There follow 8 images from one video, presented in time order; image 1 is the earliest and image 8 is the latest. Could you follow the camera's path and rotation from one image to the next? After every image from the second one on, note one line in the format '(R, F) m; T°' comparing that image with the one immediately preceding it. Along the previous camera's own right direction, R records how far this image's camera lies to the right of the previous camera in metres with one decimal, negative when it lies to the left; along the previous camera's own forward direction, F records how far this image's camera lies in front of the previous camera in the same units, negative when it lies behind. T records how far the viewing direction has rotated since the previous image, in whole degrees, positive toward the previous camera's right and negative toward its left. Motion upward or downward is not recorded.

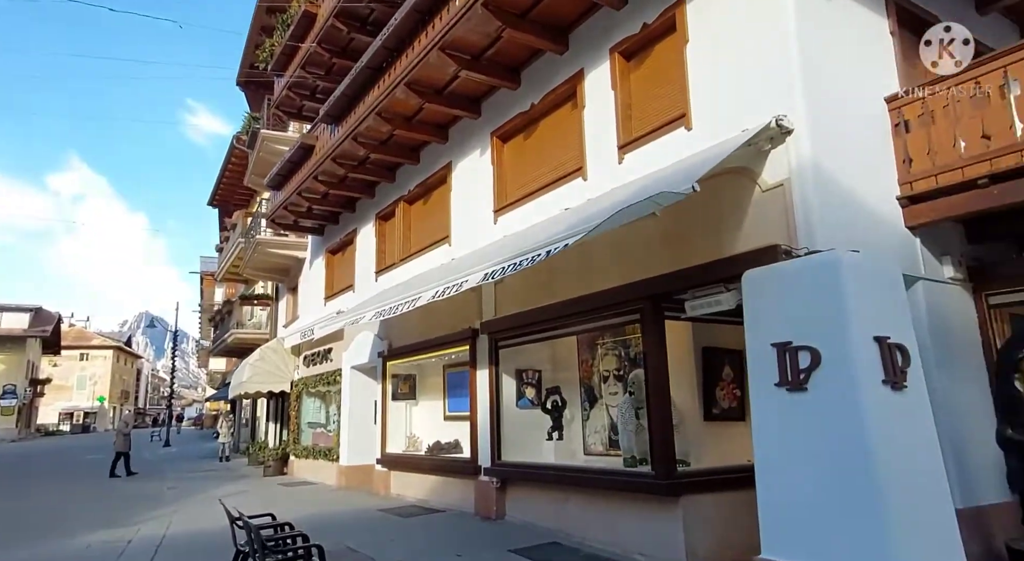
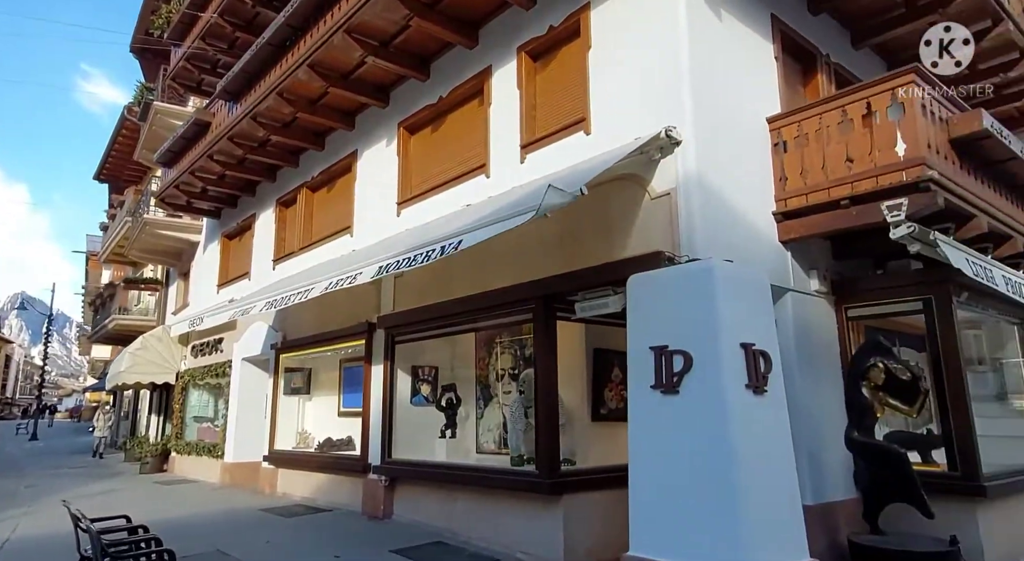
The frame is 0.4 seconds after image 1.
(+0.2, 0.0) m; +7°
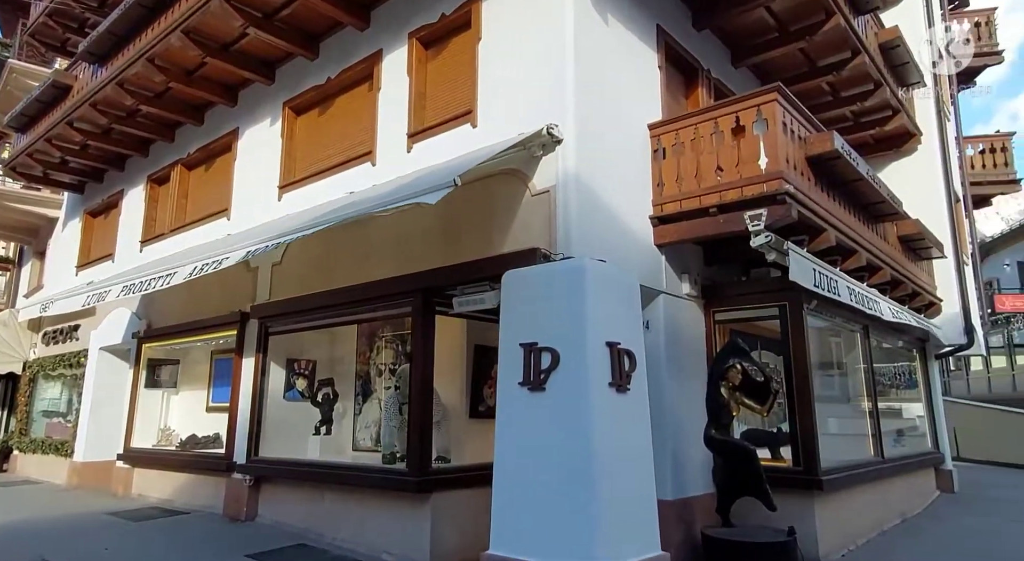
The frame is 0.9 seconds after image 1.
(+0.2, +0.1) m; +8°
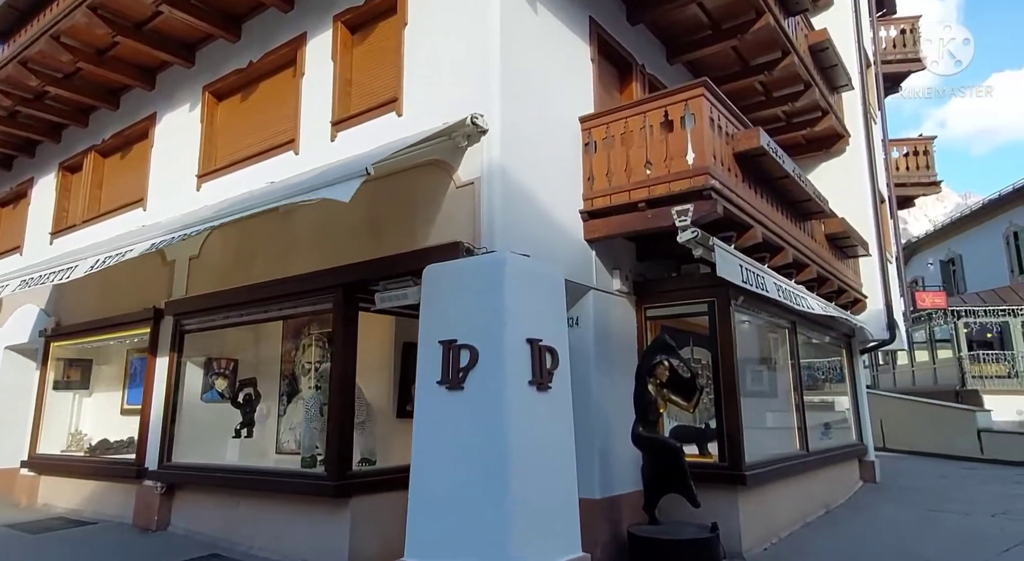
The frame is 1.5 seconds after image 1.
(+0.2, +0.2) m; +4°
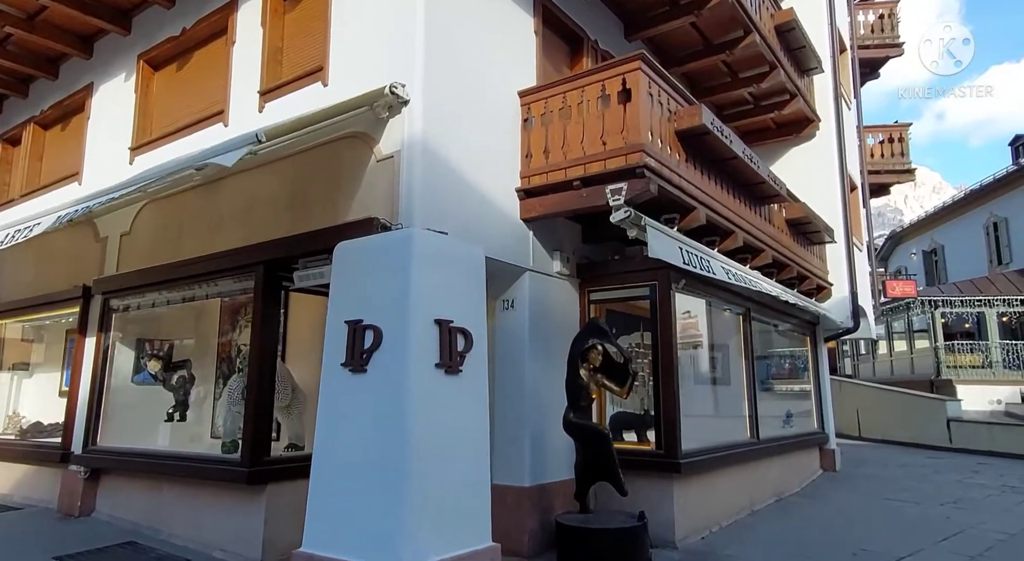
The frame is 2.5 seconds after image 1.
(+0.6, +0.3) m; +1°
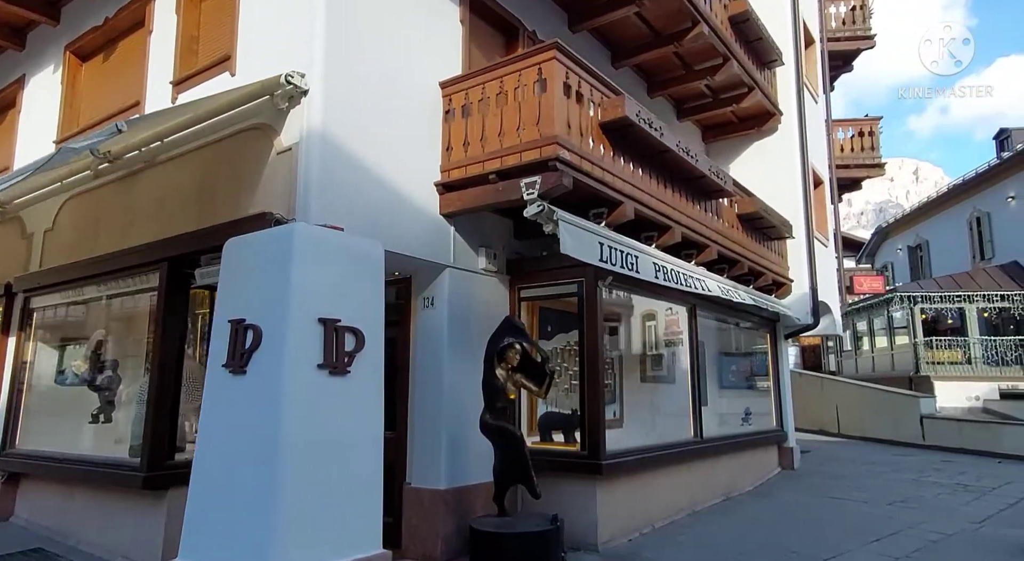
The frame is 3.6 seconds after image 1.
(+0.8, +0.2) m; 0°
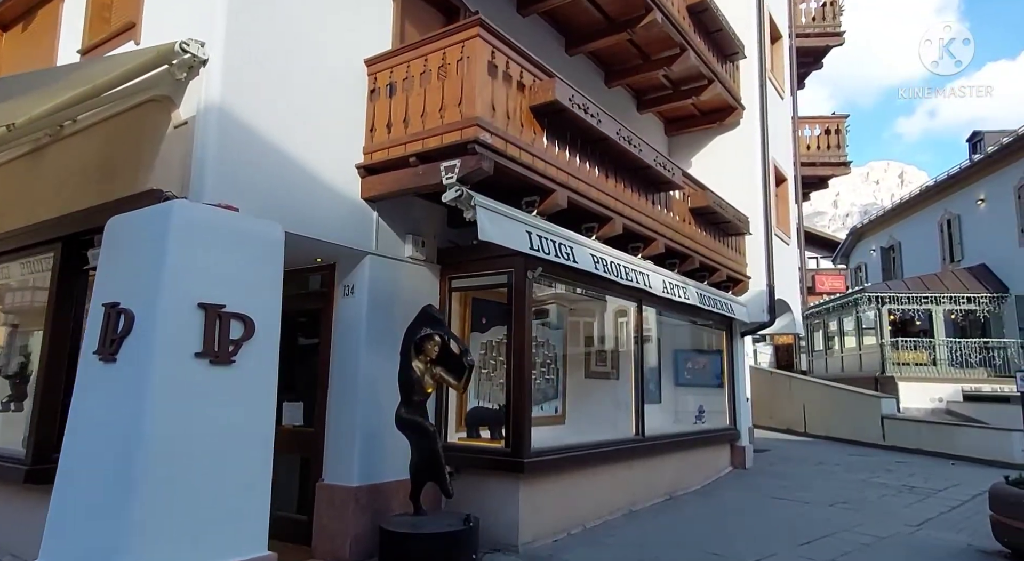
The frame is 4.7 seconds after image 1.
(+0.6, +0.3) m; +1°
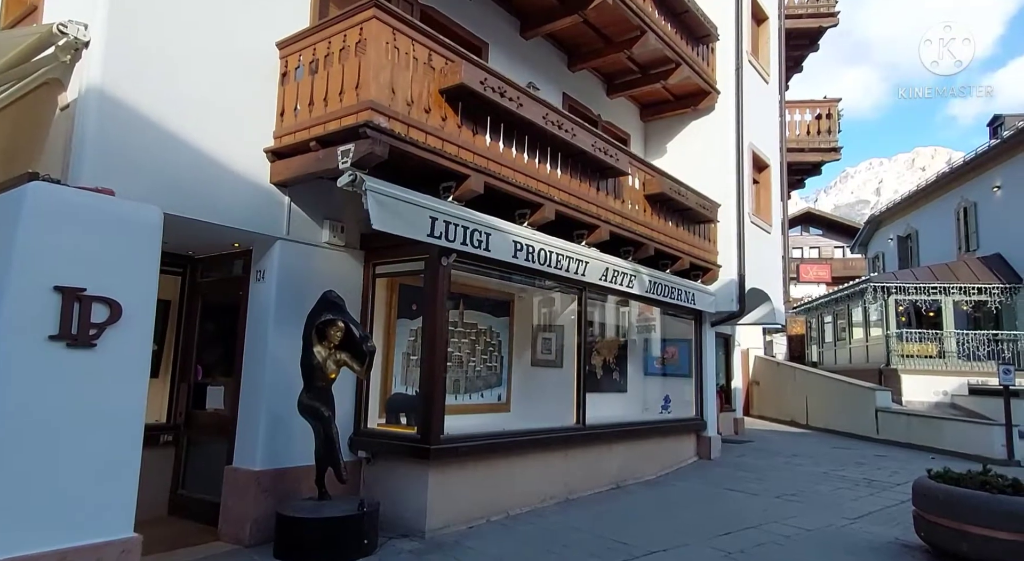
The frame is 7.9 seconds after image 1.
(+1.1, +0.1) m; -2°
